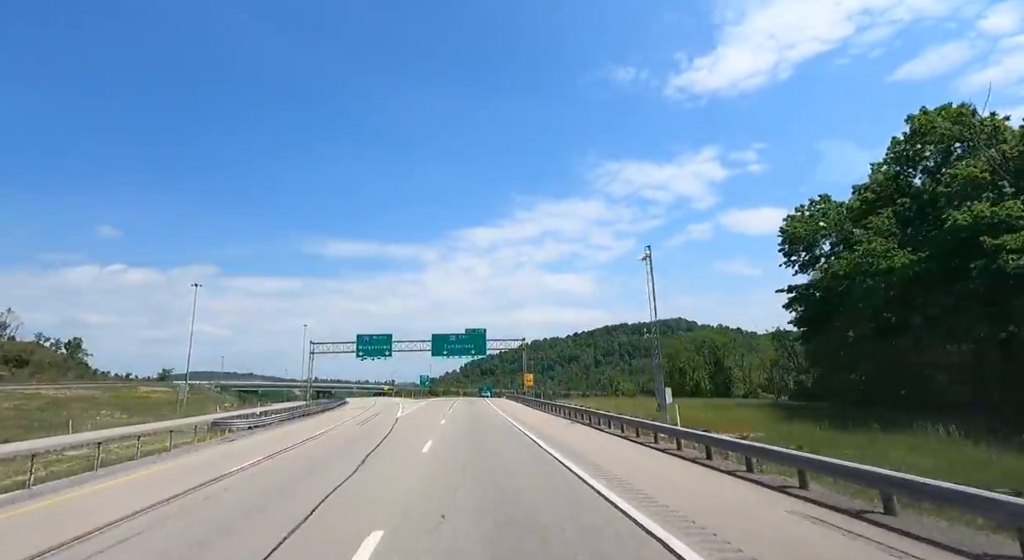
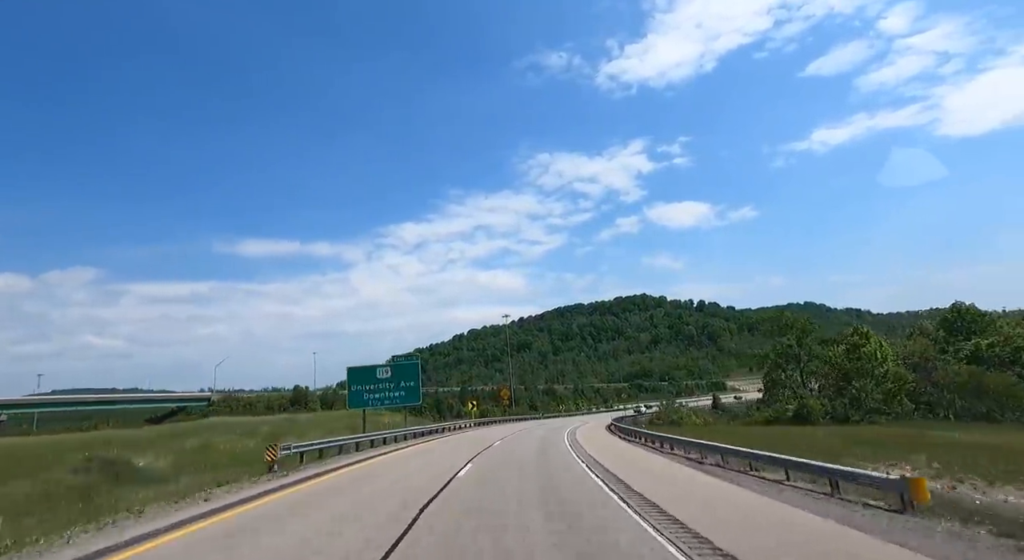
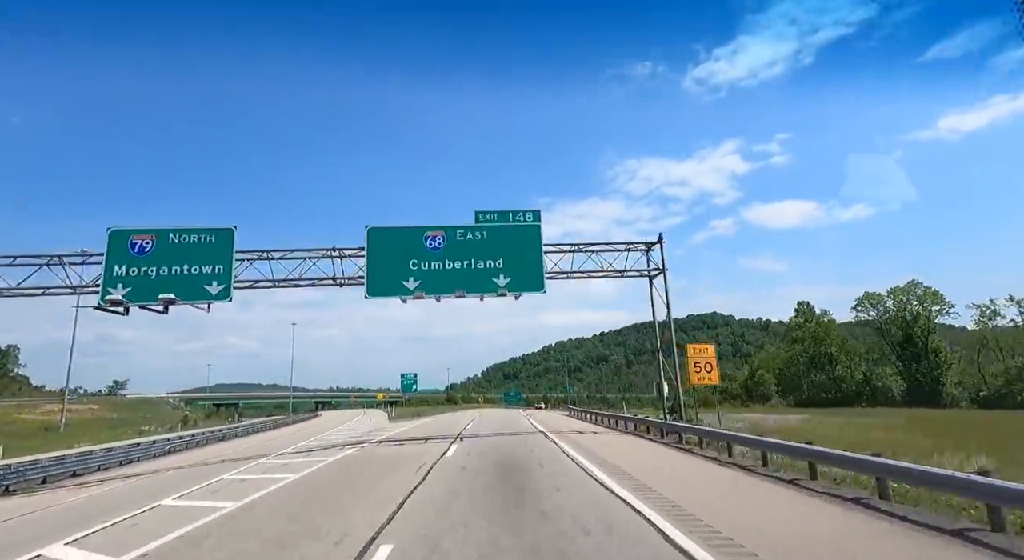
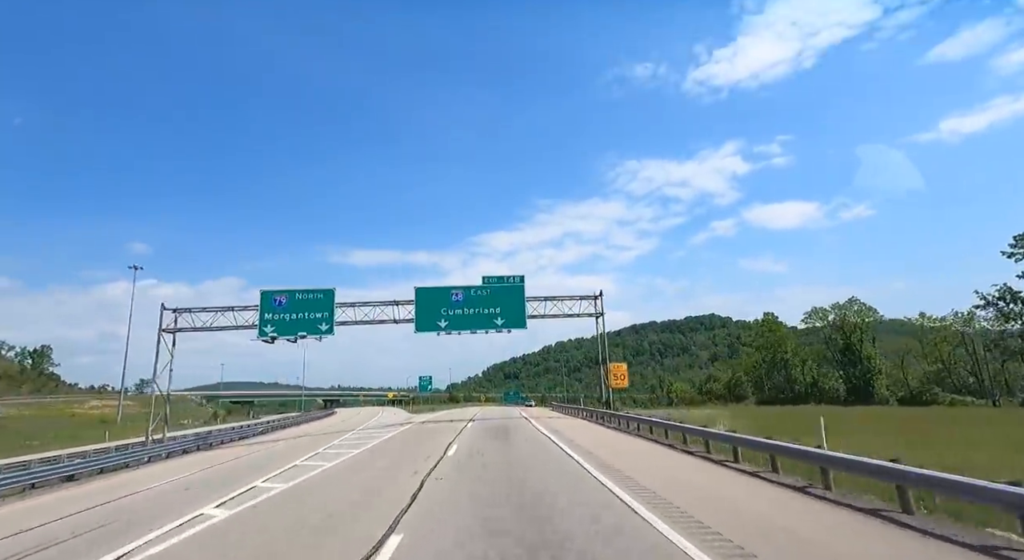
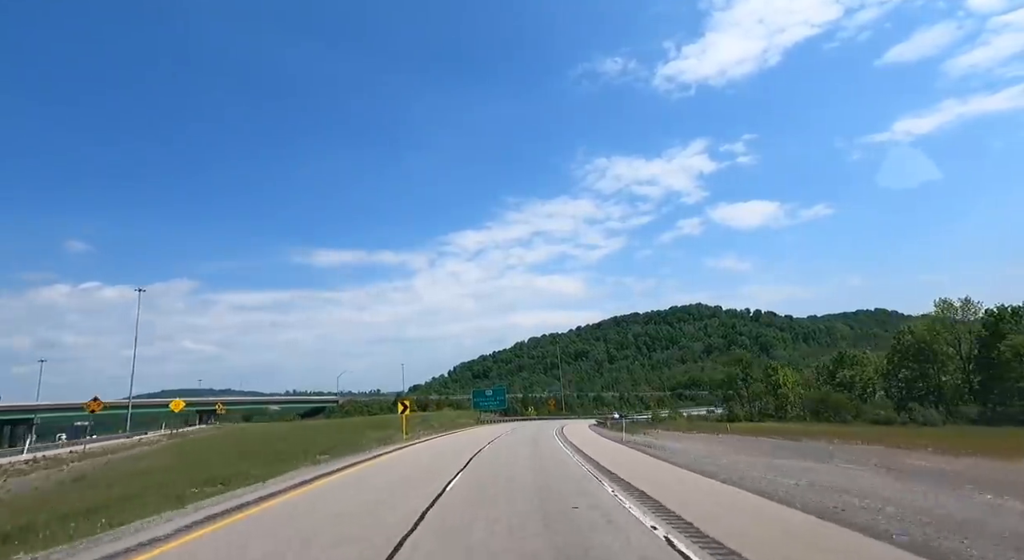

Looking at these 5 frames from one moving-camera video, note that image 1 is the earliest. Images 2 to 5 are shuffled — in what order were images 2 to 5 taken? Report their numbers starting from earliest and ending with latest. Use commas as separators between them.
4, 3, 5, 2
